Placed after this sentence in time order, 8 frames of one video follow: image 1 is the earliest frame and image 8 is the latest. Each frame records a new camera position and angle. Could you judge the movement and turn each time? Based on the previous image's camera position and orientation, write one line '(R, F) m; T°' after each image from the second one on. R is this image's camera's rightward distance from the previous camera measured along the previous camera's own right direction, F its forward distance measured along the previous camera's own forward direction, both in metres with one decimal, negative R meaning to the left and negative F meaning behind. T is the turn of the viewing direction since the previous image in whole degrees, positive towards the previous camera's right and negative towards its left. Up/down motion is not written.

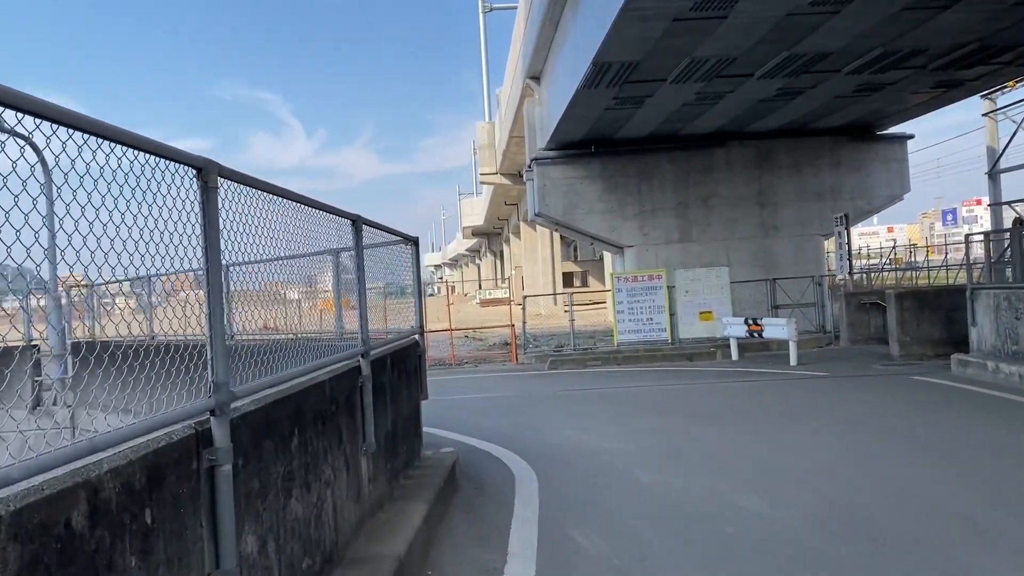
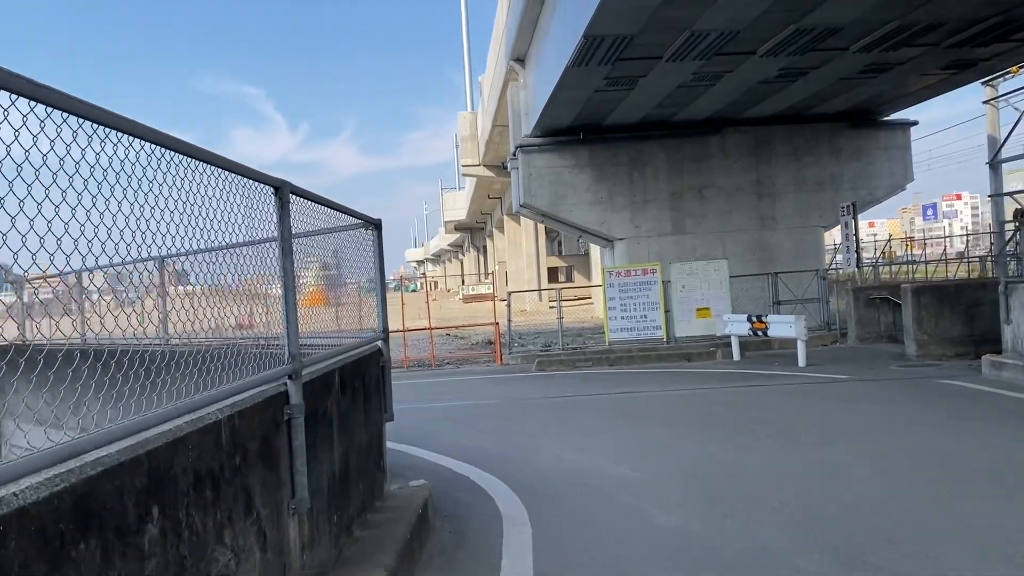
(0.0, +1.2) m; +1°
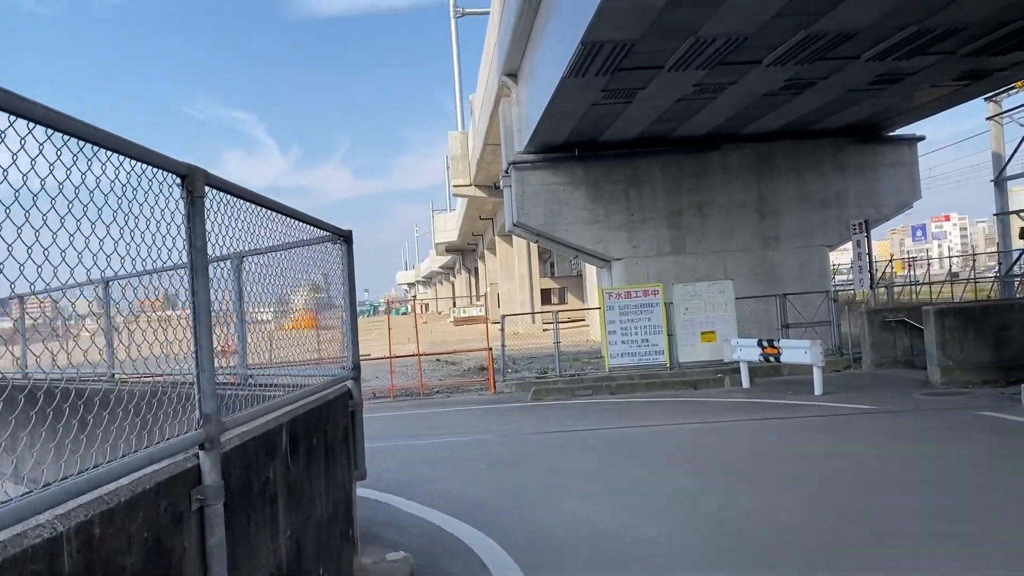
(0.0, +0.9) m; +1°
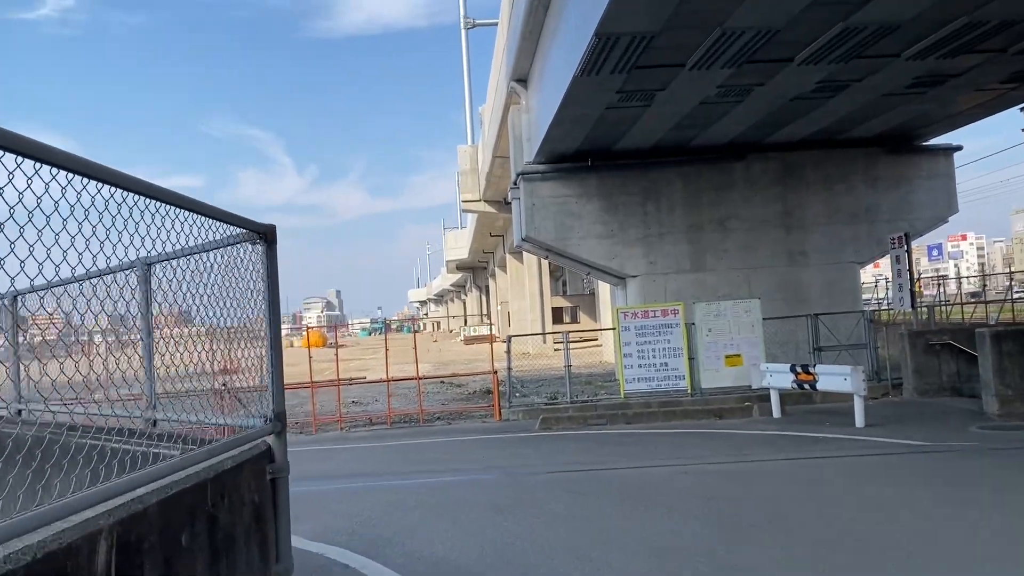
(+0.1, +1.1) m; -1°
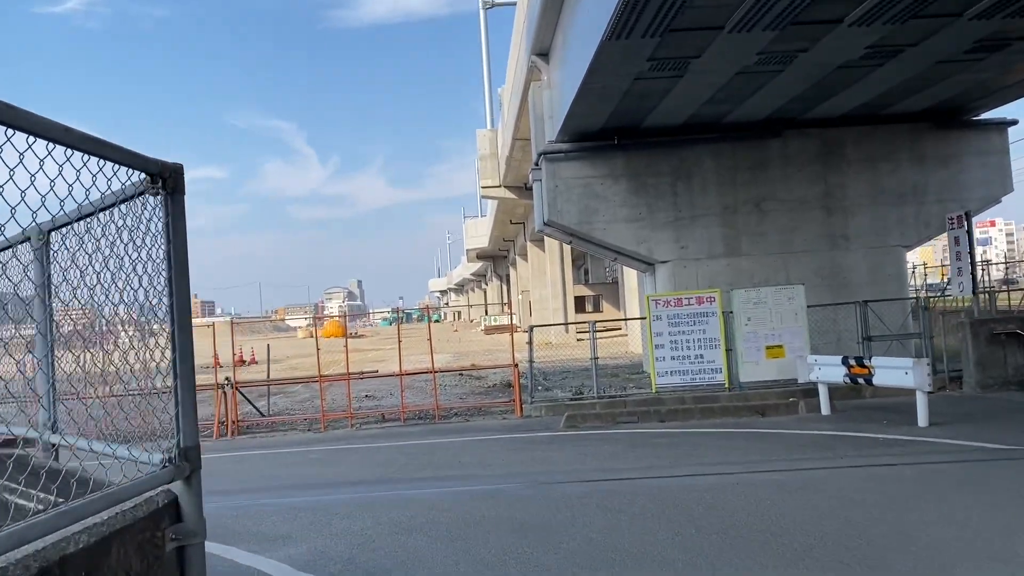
(0.0, +1.0) m; -2°
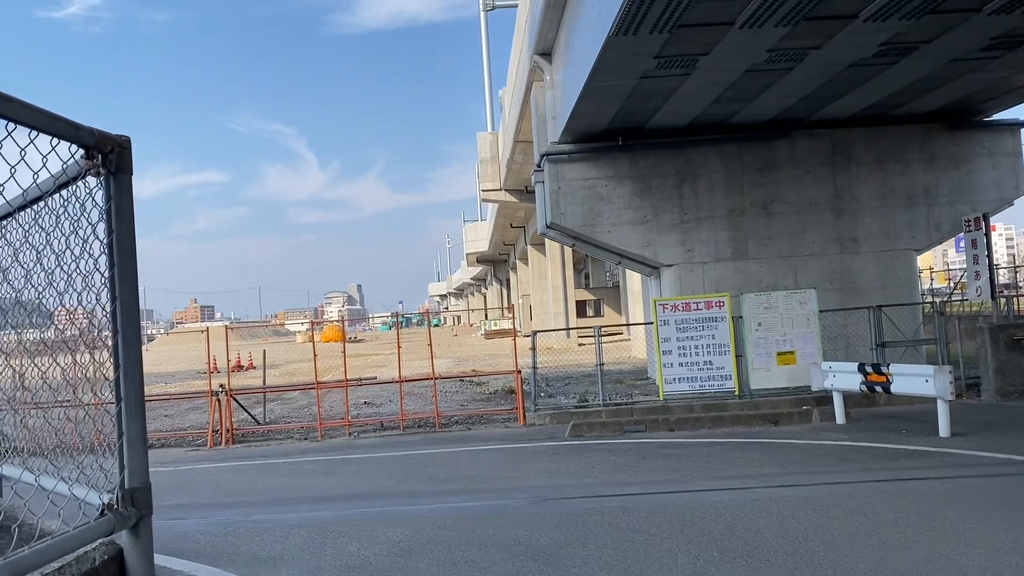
(-0.1, +0.4) m; 0°
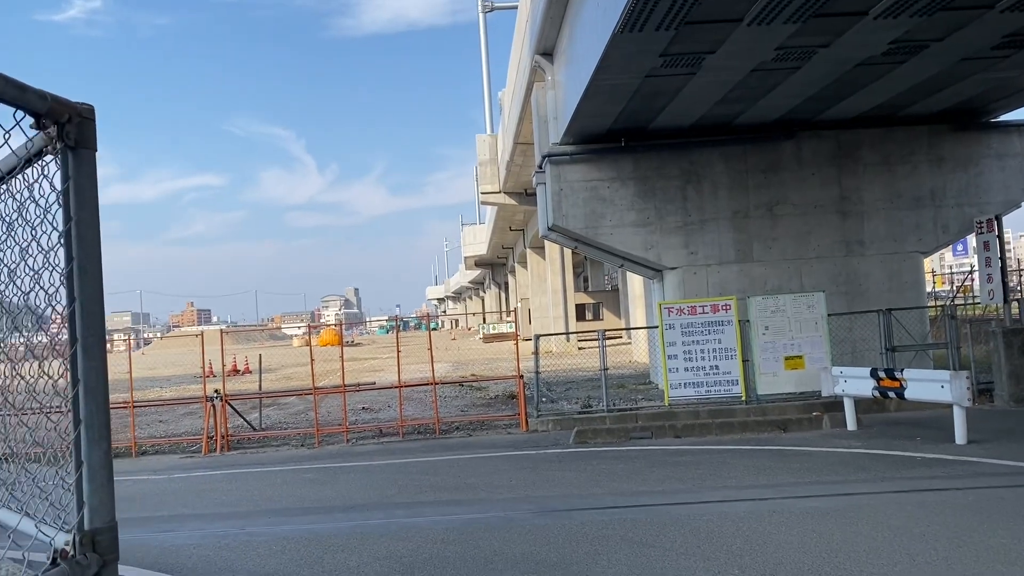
(-0.1, +0.3) m; 0°
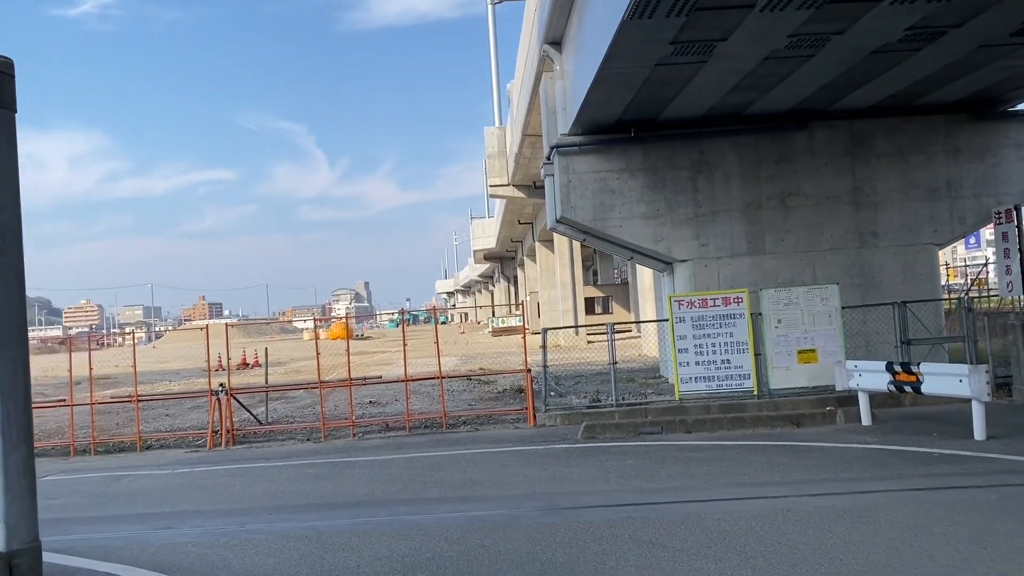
(0.0, +0.2) m; -1°
